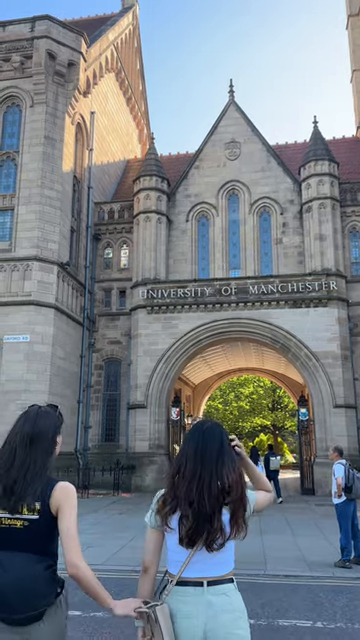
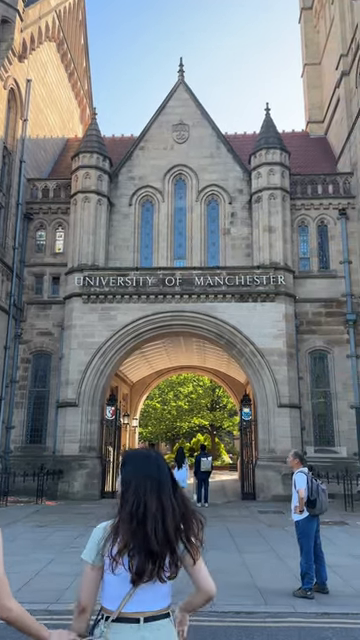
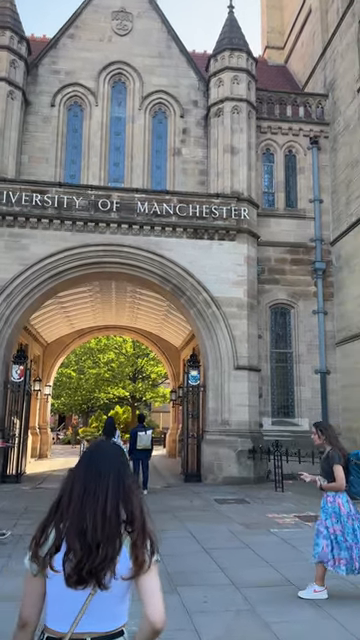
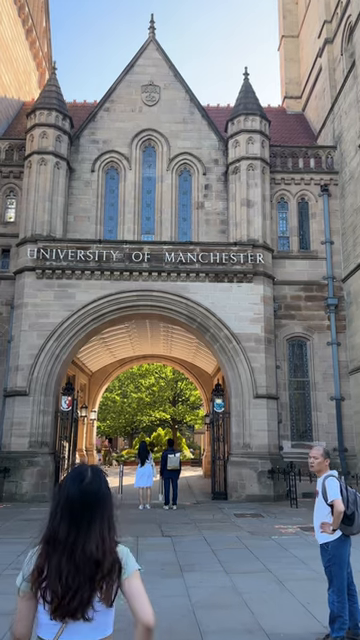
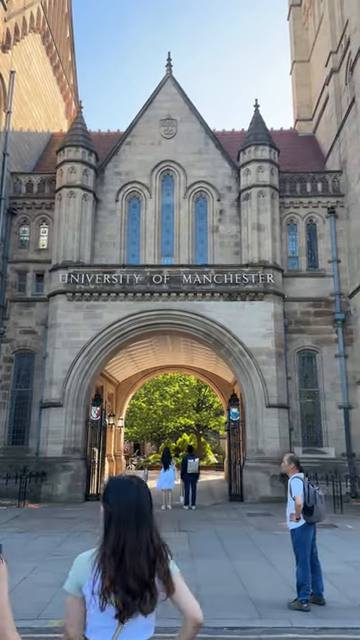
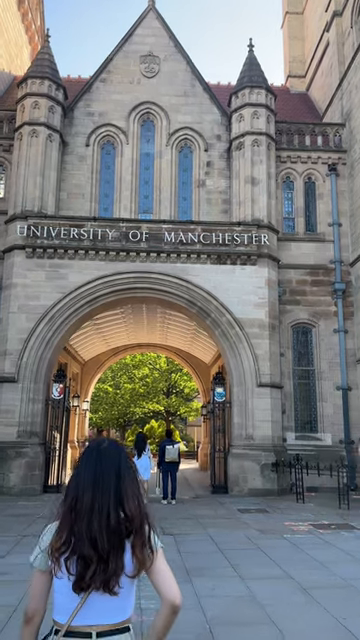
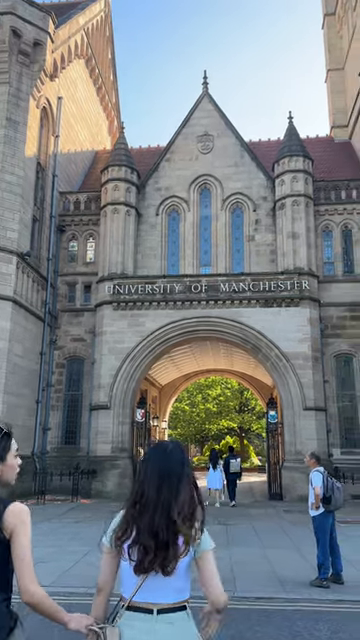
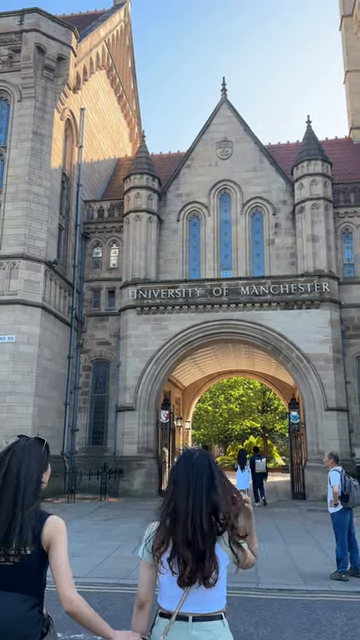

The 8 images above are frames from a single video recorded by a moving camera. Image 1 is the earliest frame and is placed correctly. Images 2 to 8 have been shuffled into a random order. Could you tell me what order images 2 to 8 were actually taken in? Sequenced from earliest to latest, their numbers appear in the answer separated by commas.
8, 7, 2, 5, 4, 6, 3
